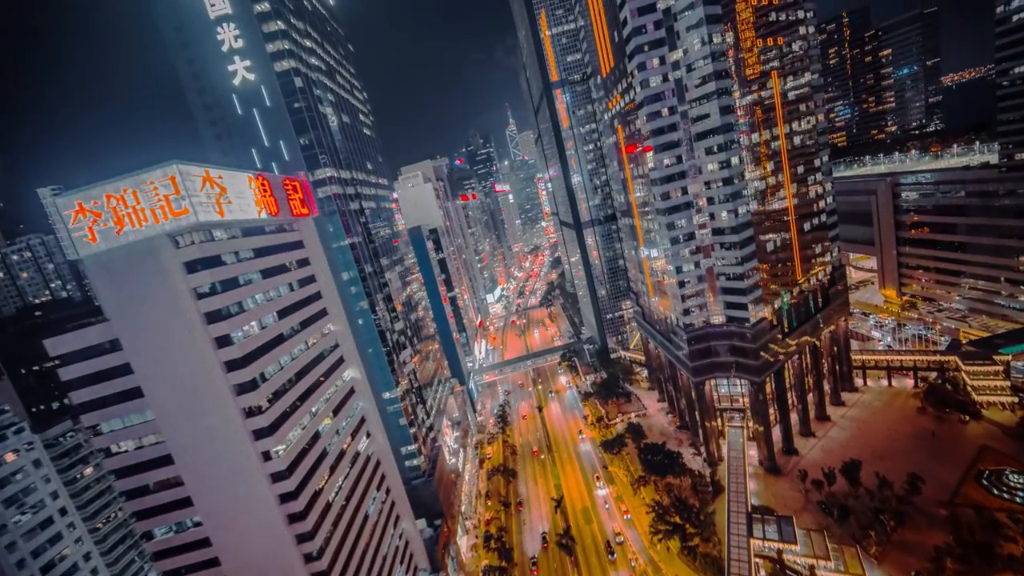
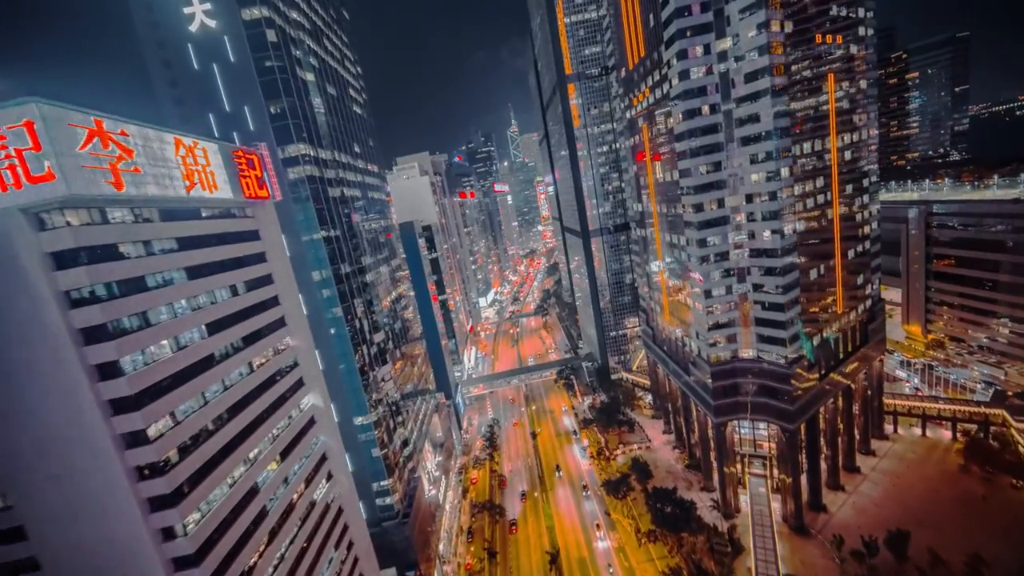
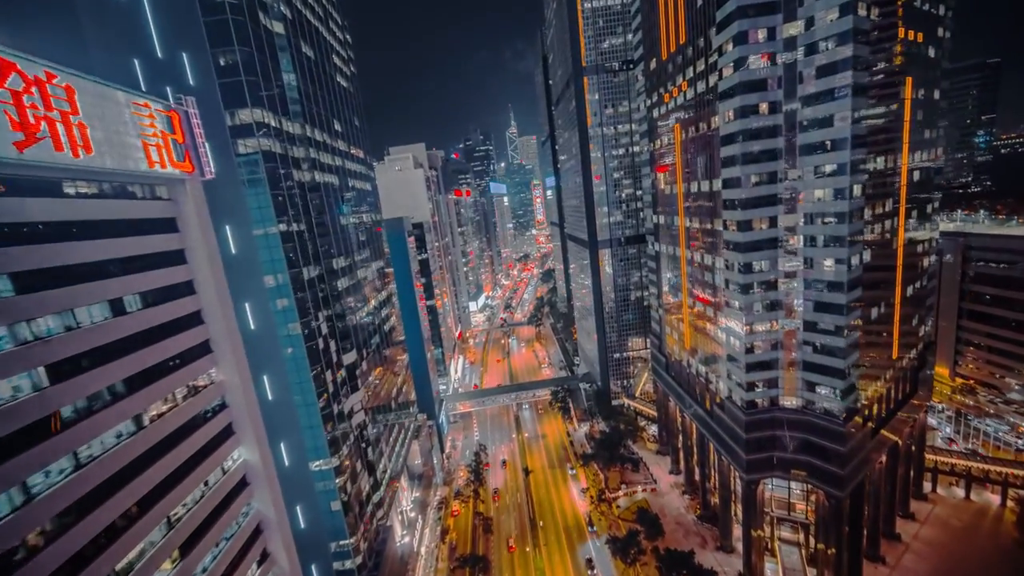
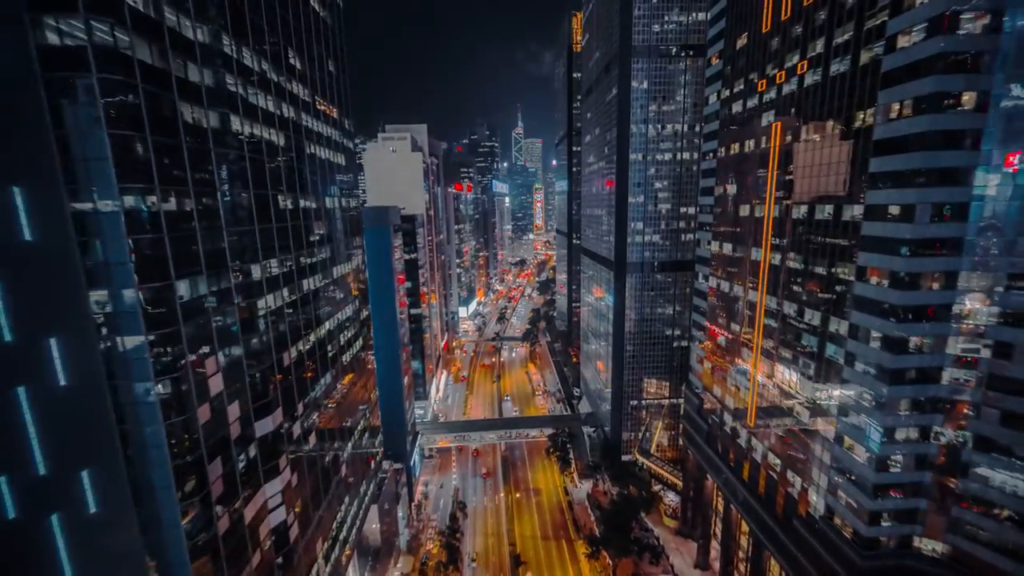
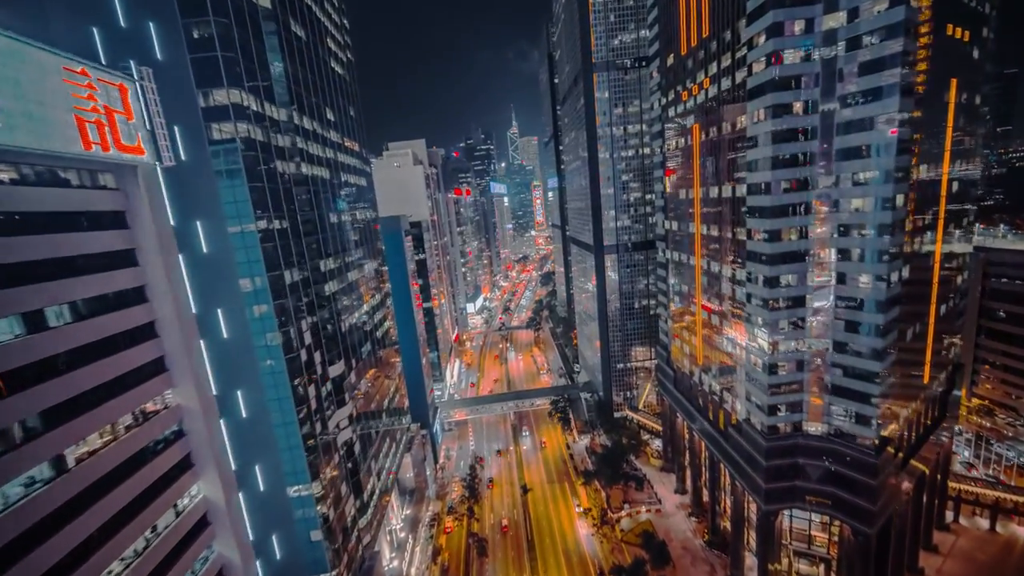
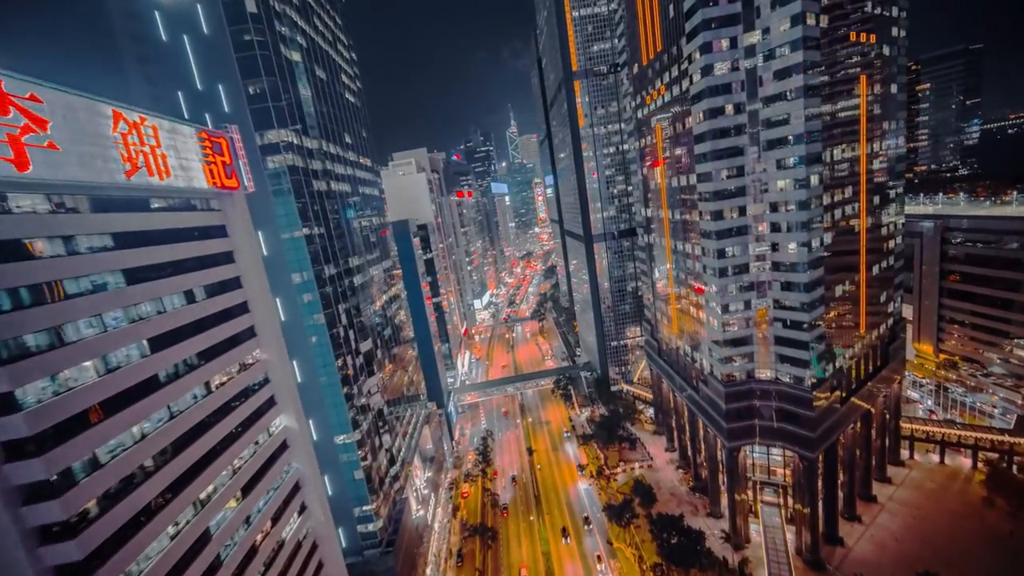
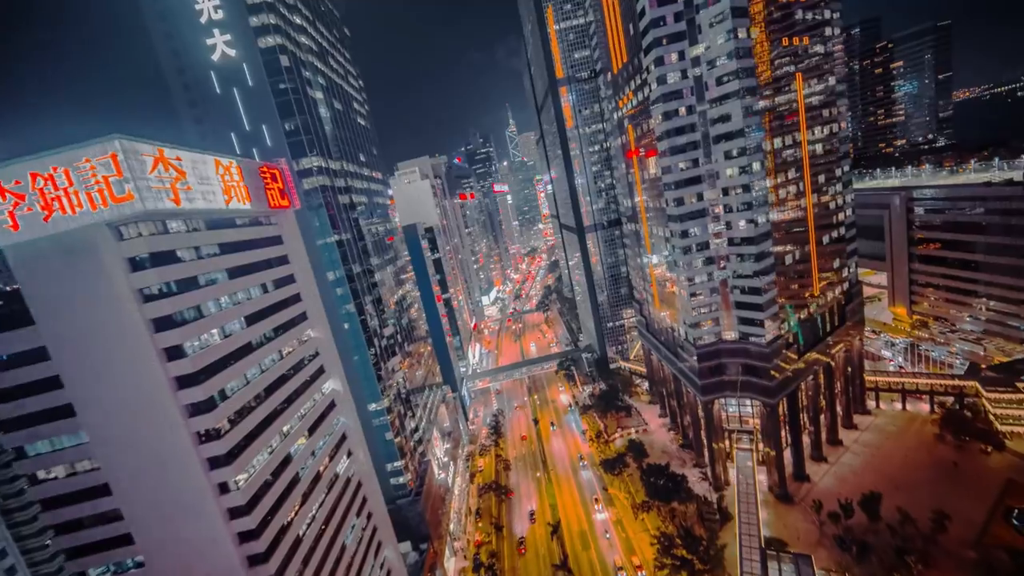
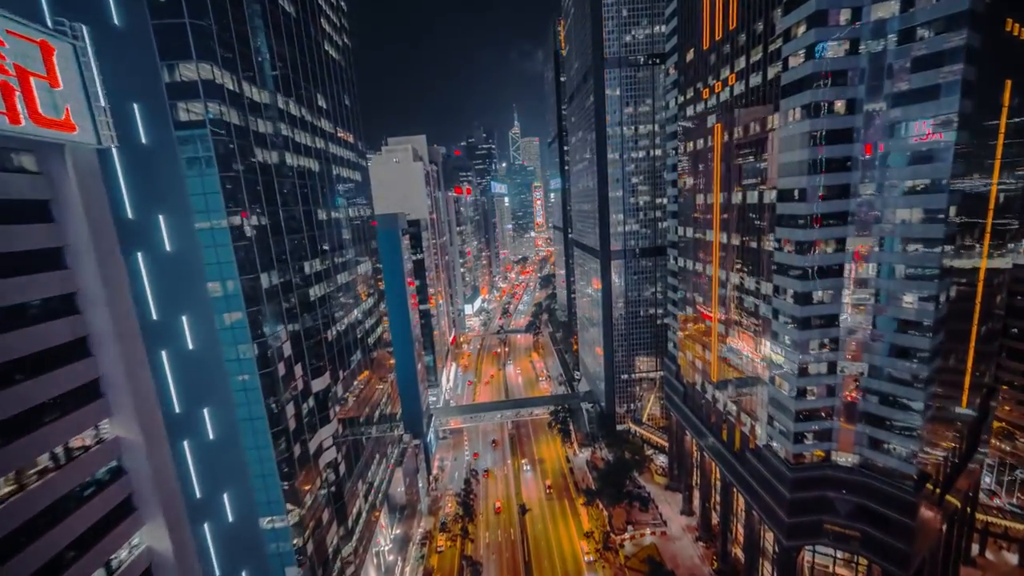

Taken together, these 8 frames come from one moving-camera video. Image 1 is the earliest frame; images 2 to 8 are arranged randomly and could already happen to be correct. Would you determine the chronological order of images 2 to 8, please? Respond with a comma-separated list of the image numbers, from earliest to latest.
7, 2, 6, 3, 5, 8, 4
